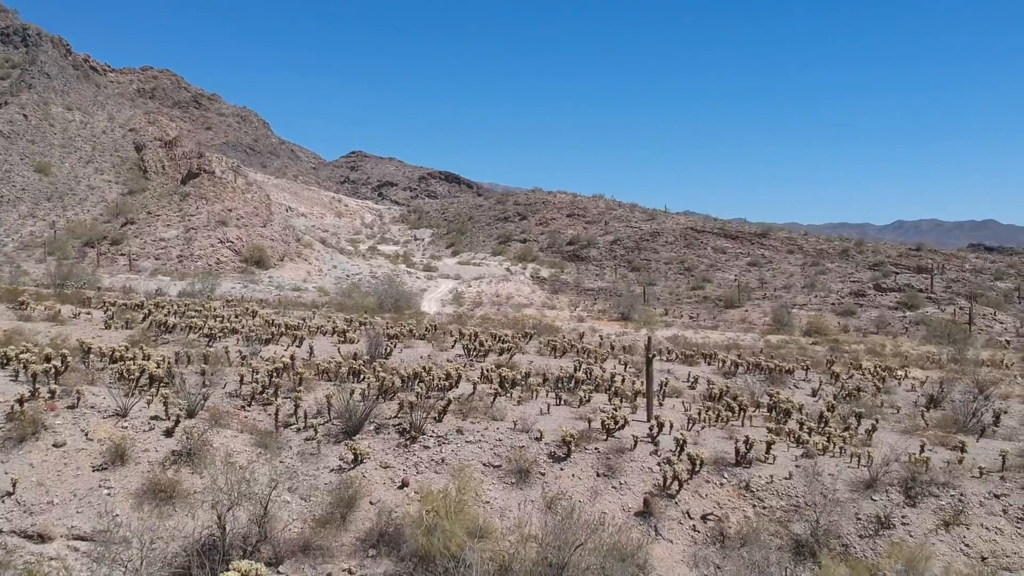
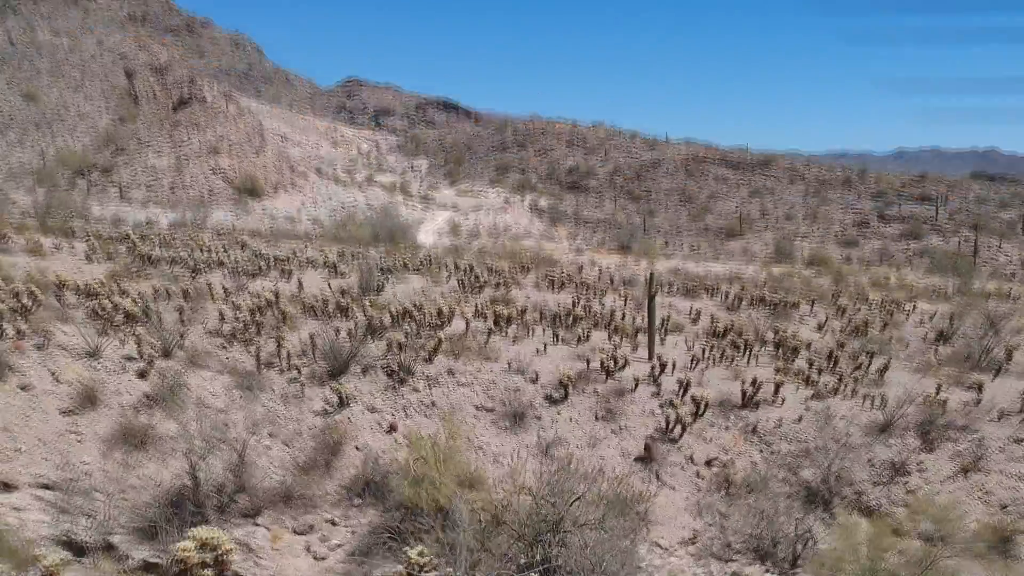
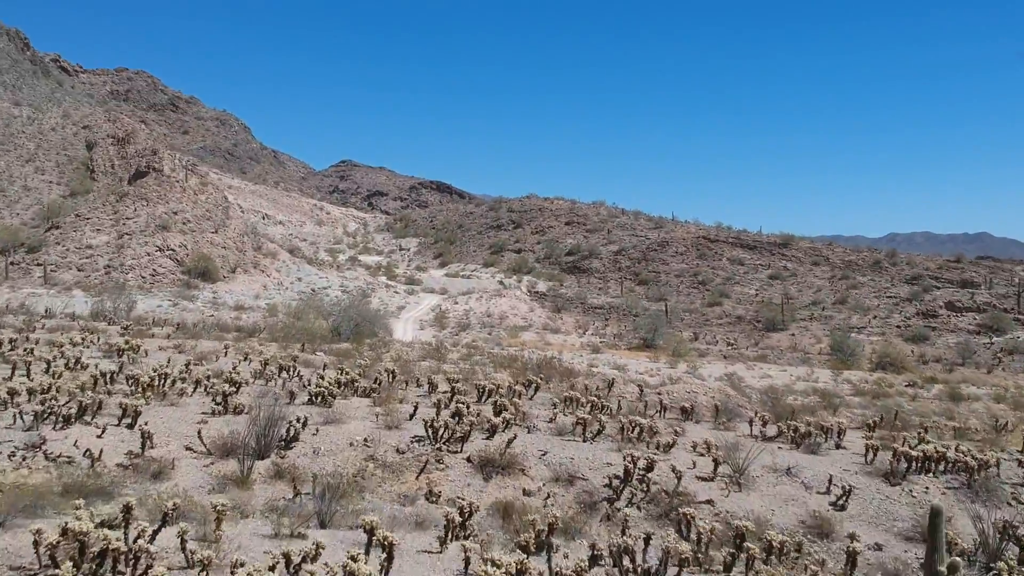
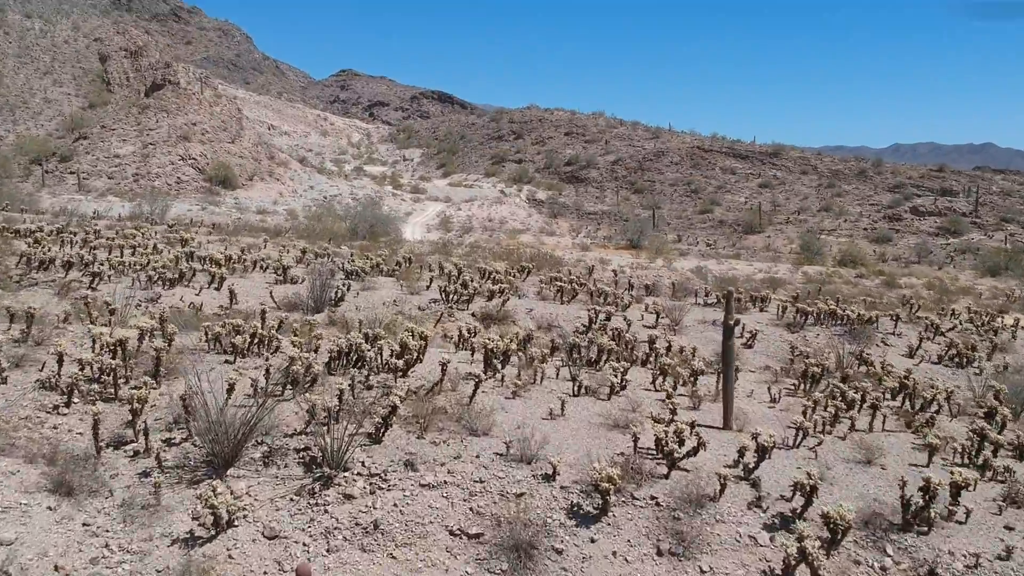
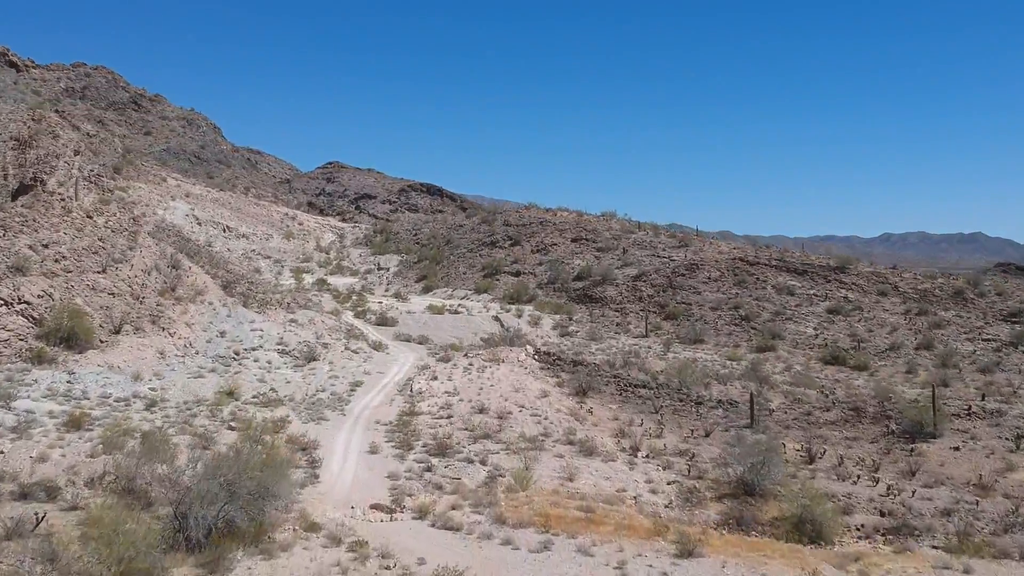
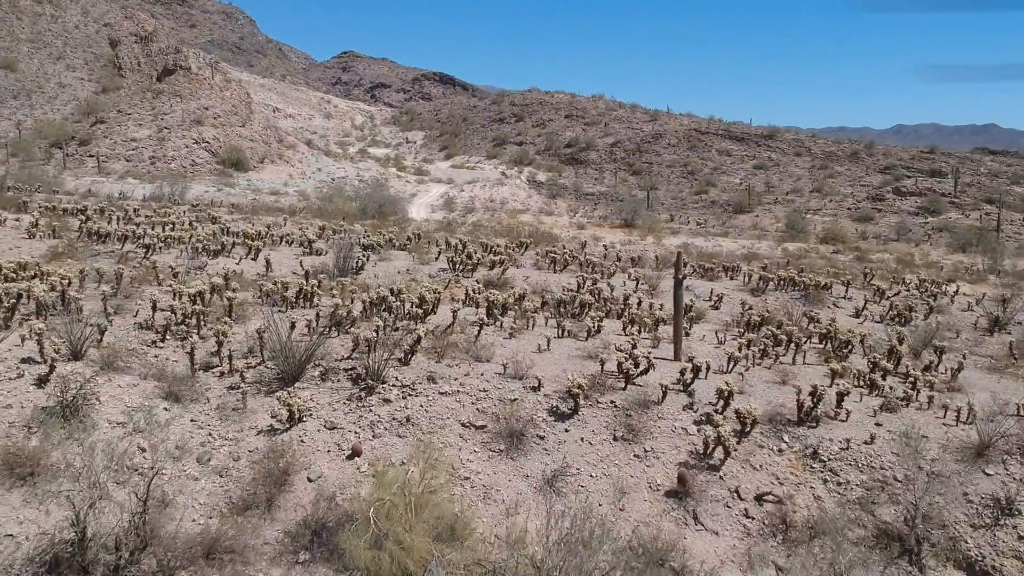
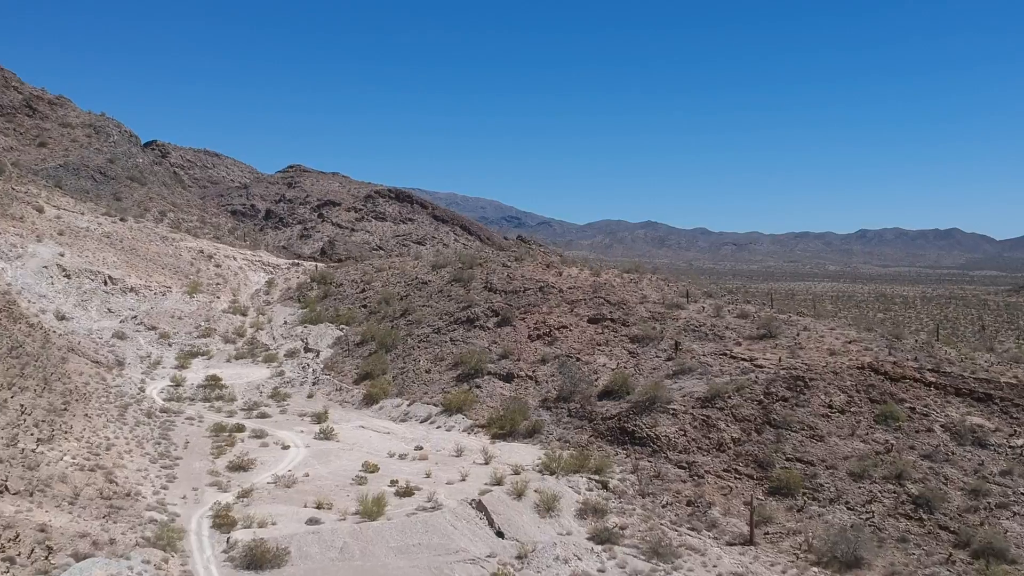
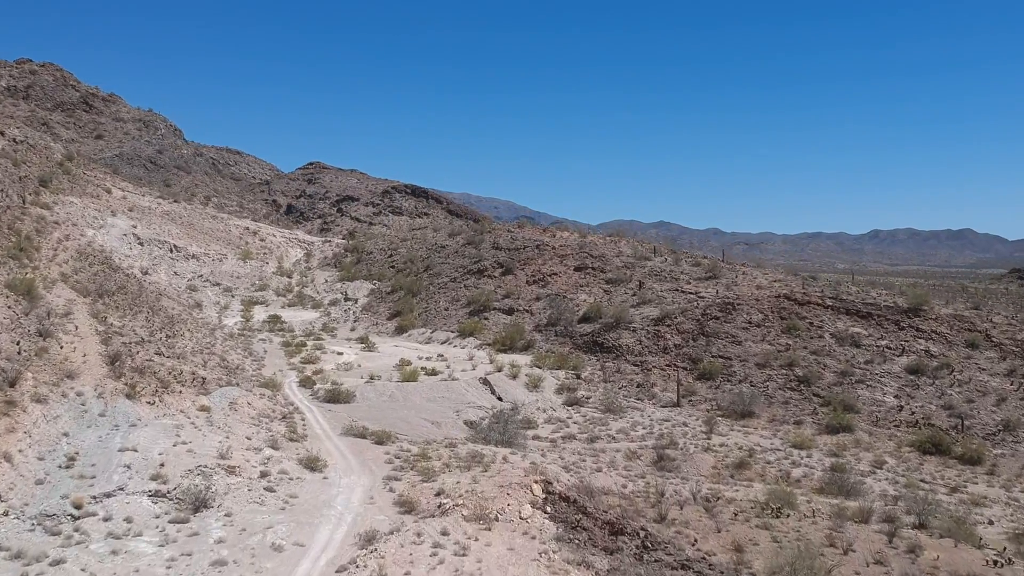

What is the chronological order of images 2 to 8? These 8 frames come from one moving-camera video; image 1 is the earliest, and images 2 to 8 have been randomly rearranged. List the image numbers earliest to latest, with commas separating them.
2, 6, 4, 3, 5, 8, 7
